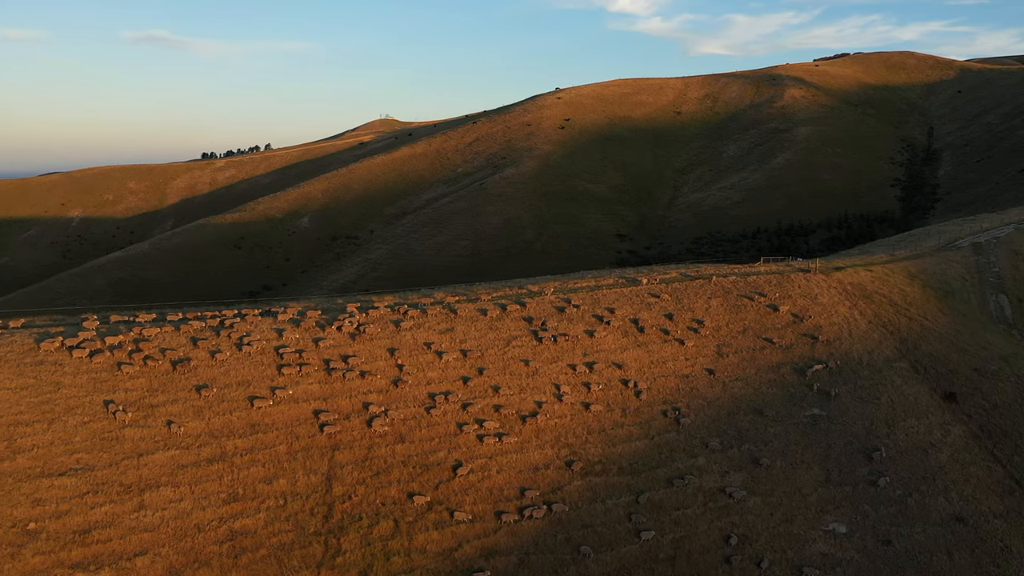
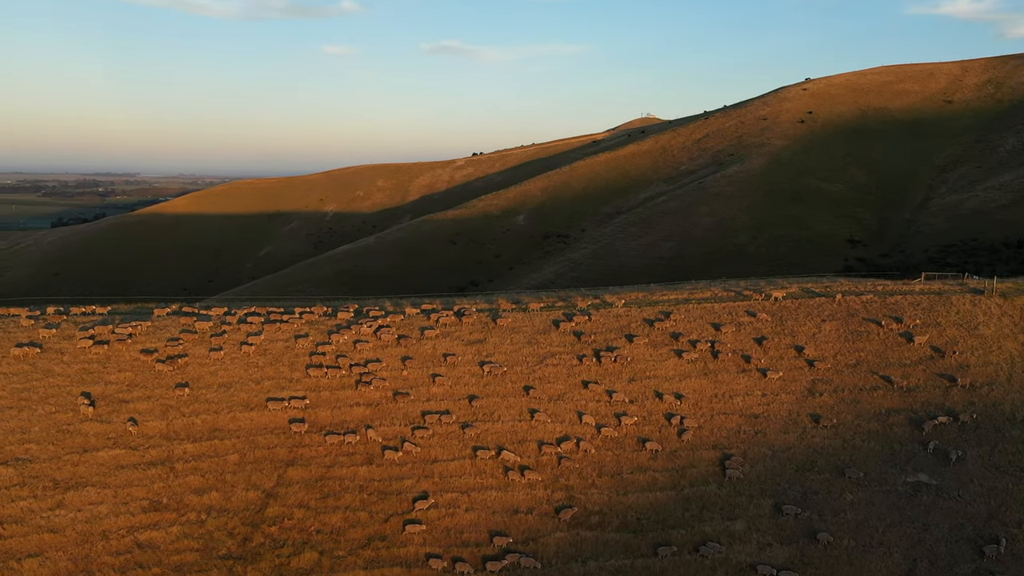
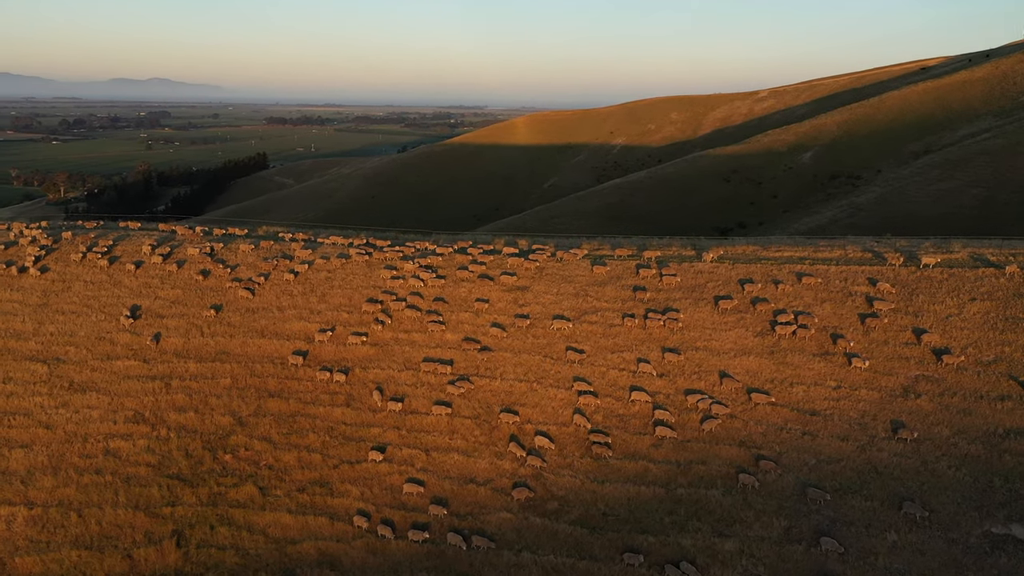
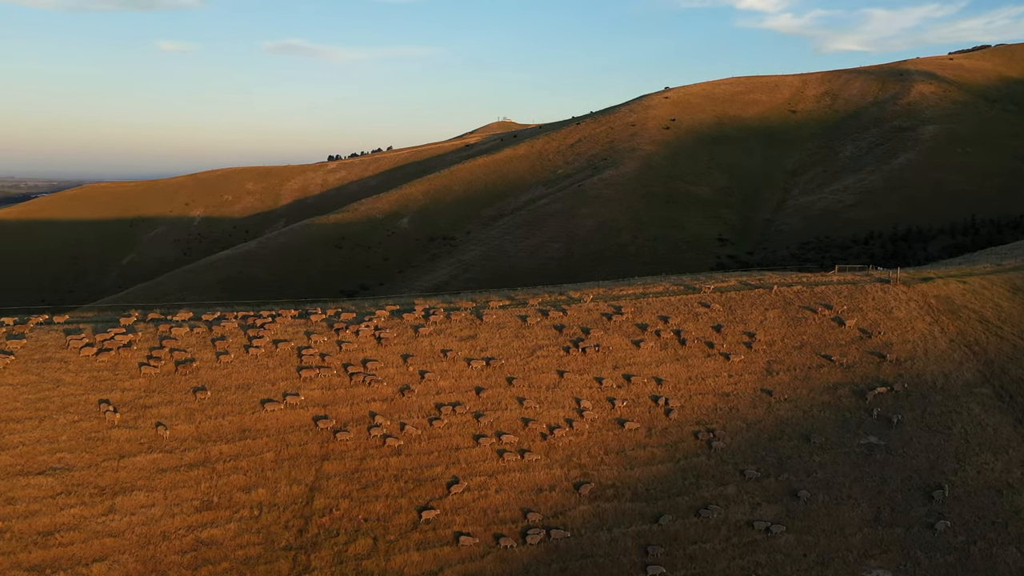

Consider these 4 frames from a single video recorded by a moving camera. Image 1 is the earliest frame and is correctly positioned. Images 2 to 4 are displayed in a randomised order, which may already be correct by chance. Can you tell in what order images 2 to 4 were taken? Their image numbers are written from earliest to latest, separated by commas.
4, 2, 3
